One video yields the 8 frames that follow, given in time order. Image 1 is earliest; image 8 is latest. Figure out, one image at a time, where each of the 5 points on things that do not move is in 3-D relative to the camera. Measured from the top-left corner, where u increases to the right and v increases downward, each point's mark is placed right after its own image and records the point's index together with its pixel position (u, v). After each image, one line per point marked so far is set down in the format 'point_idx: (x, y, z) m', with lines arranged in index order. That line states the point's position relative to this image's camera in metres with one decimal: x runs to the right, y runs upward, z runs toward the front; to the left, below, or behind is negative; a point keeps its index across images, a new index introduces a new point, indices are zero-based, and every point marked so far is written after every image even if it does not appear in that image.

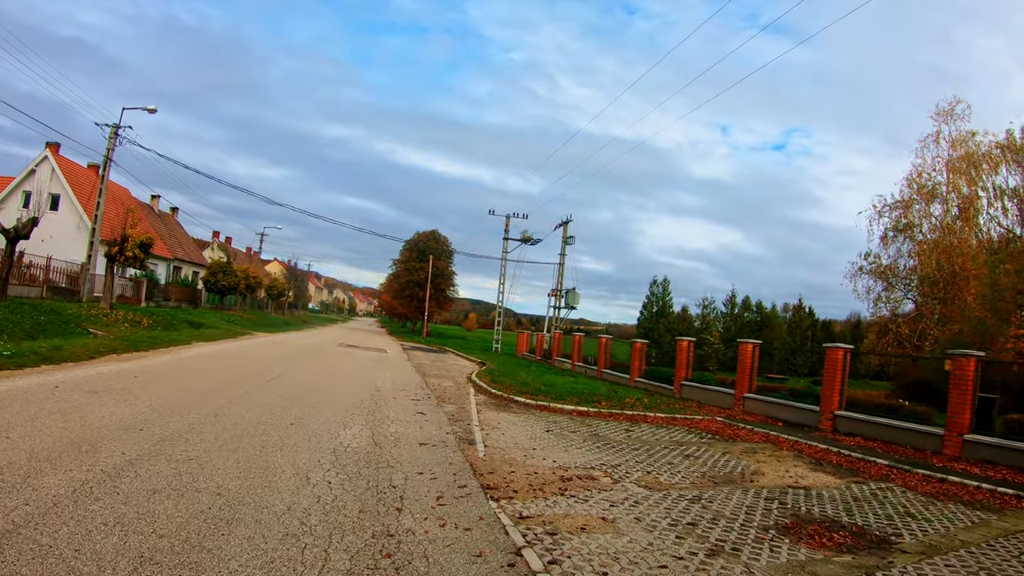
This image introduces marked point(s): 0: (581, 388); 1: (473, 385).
0: (+2.0, -2.9, +16.2) m
1: (-0.9, -2.4, +14.1) m
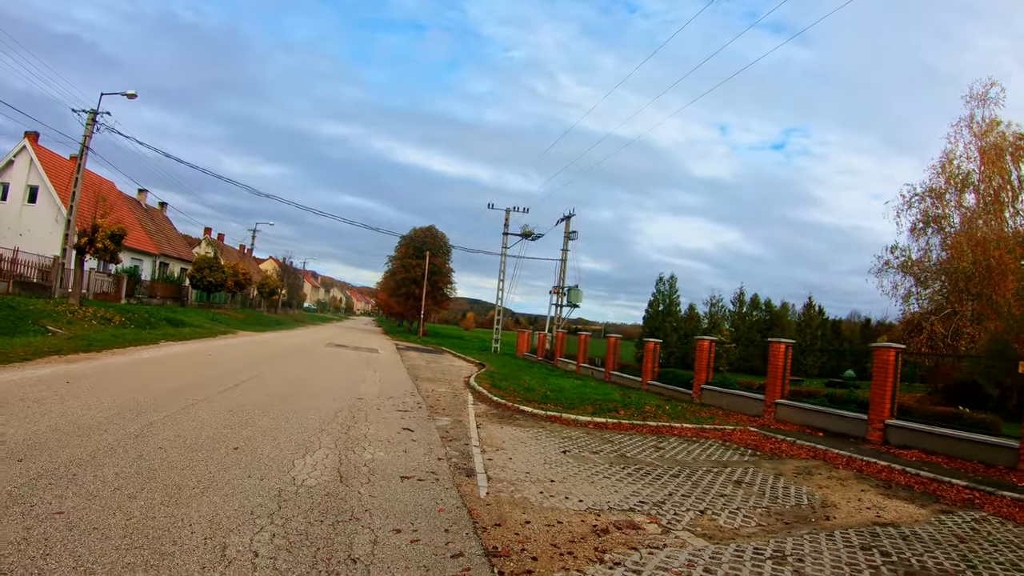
0: (+2.1, -2.7, +14.5) m
1: (-0.8, -2.2, +12.4) m
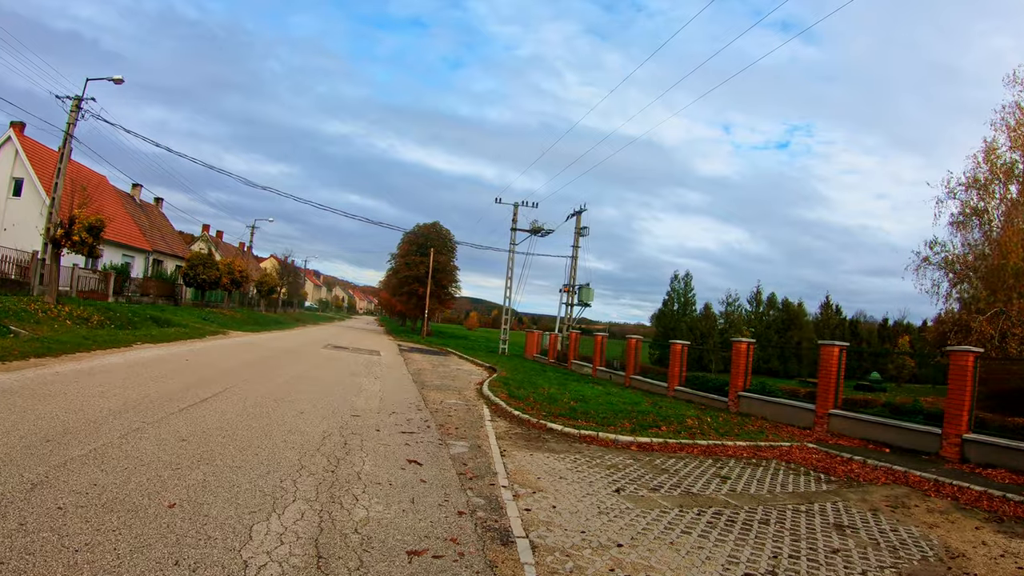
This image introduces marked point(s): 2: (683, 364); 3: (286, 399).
0: (+2.5, -2.6, +12.8) m
1: (-0.4, -2.1, +10.7) m
2: (+5.5, -2.4, +18.8) m
3: (-3.2, -1.6, +8.2) m
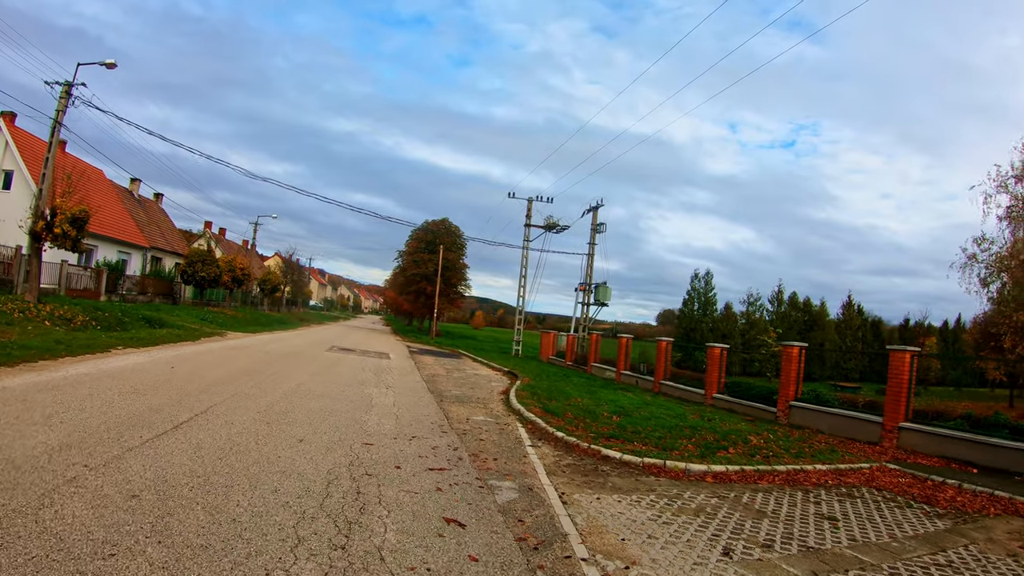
0: (+3.1, -2.6, +11.2) m
1: (+0.2, -2.1, +9.1) m
2: (+6.2, -2.4, +17.2) m
3: (-2.7, -1.6, +6.6) m
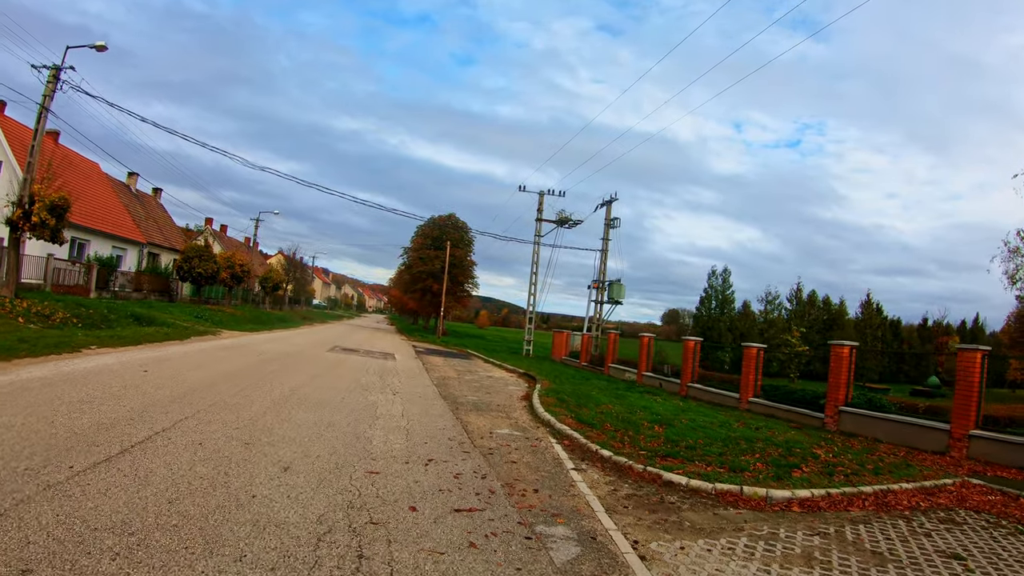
0: (+3.5, -2.4, +9.8) m
1: (+0.6, -1.9, +7.7) m
2: (+6.6, -2.2, +15.8) m
3: (-2.3, -1.4, +5.3) m
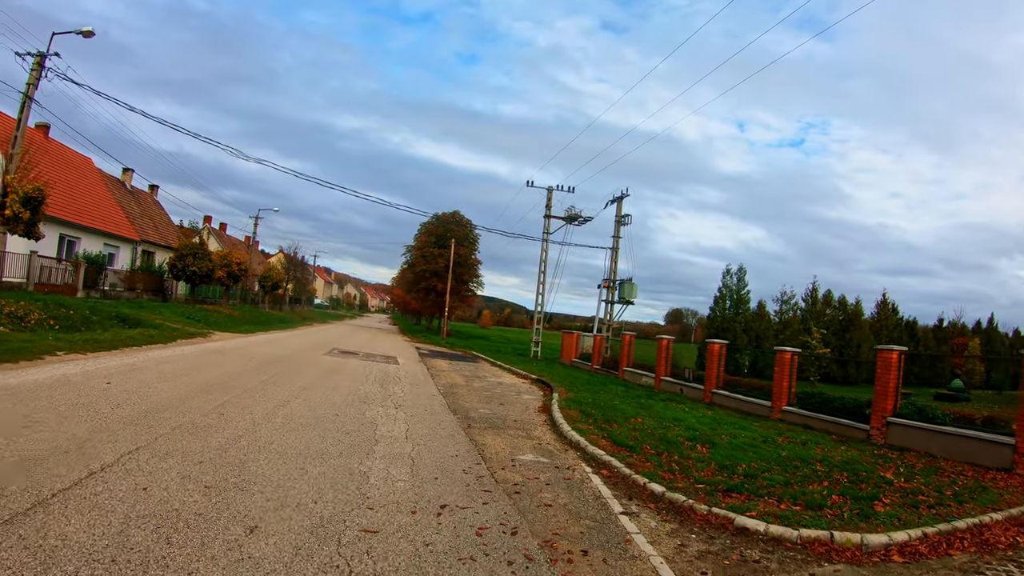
0: (+3.8, -2.4, +8.6) m
1: (+0.8, -1.9, +6.5) m
2: (+6.9, -2.2, +14.5) m
3: (-2.0, -1.4, +4.1) m
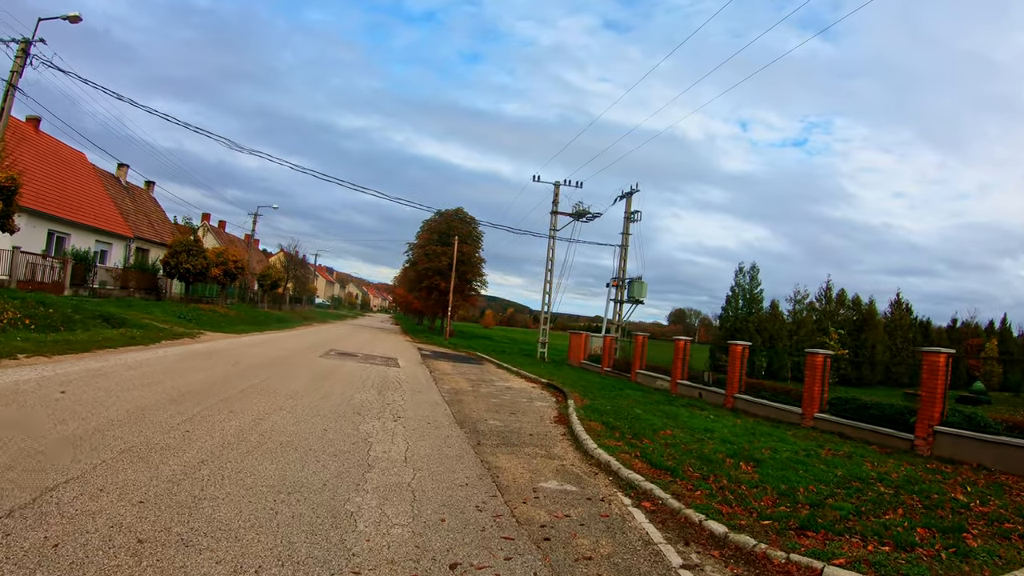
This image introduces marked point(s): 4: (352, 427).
0: (+4.0, -2.3, +7.5) m
1: (+1.0, -1.8, +5.5) m
2: (+7.2, -2.2, +13.5) m
3: (-1.8, -1.4, +3.0) m
4: (-1.7, -1.5, +6.4) m
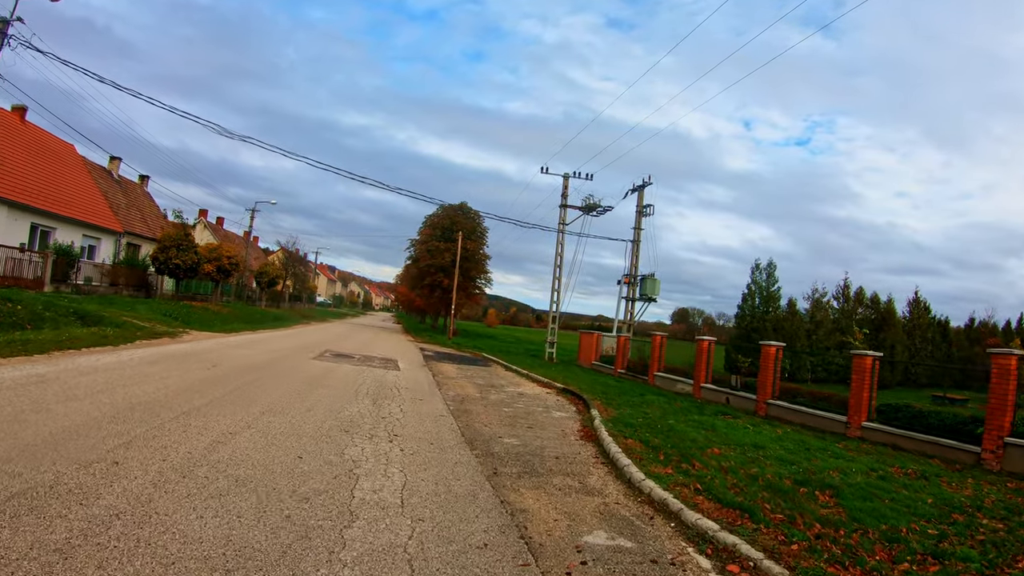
0: (+4.2, -2.2, +6.2) m
1: (+1.3, -1.7, +4.2) m
2: (+7.4, -2.1, +12.1) m
3: (-1.6, -1.3, +1.7) m
4: (-1.5, -1.4, +5.1) m
